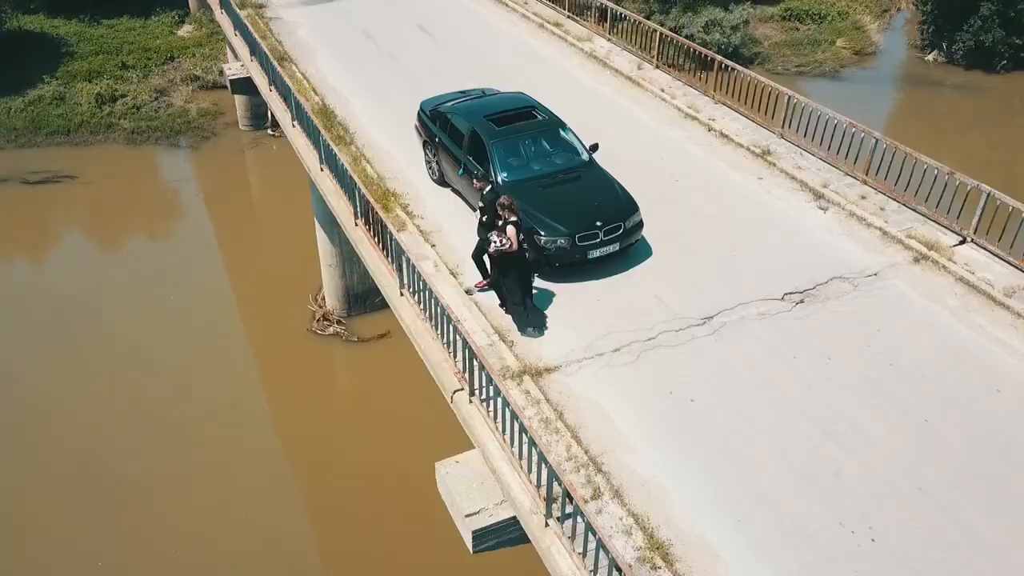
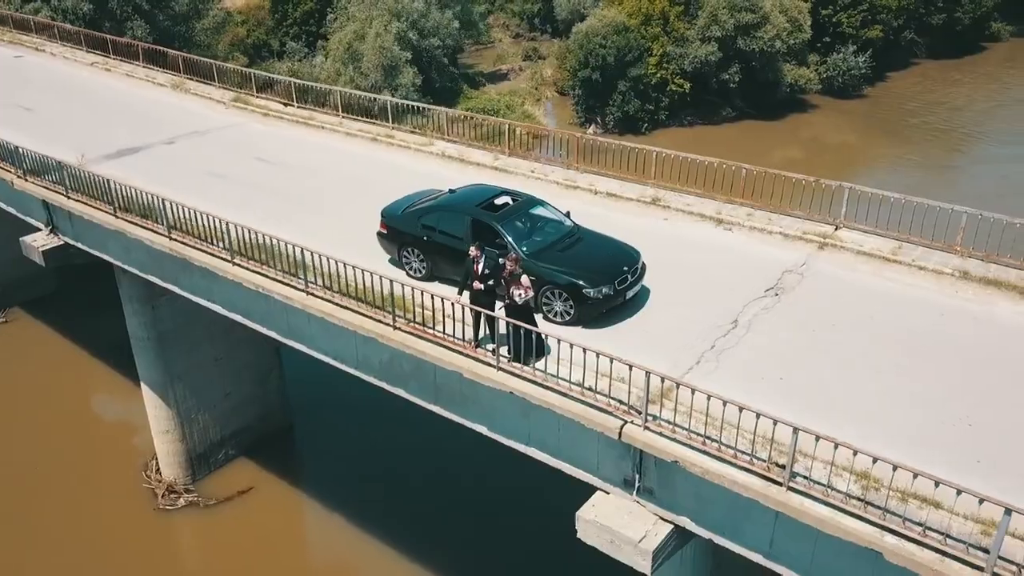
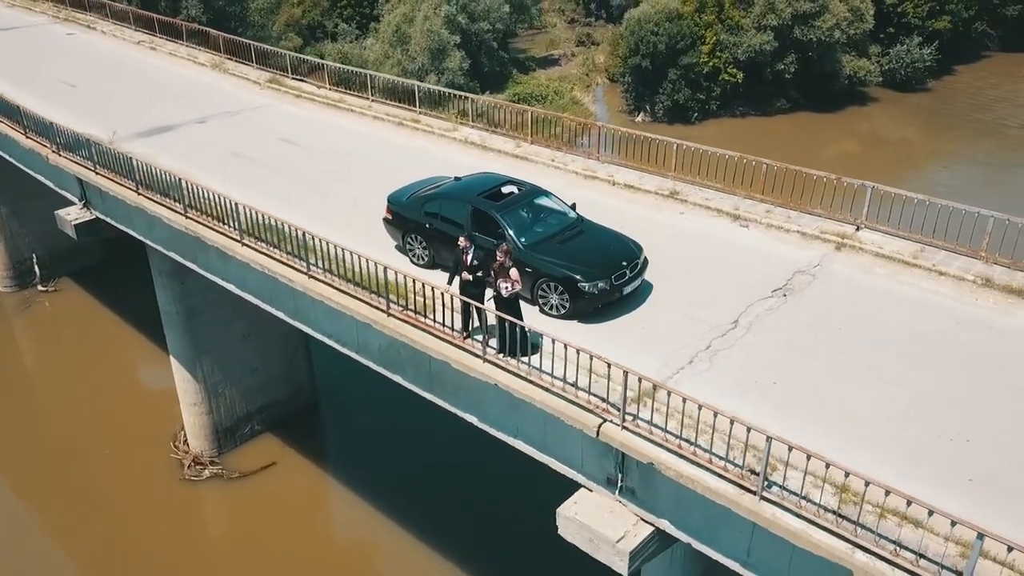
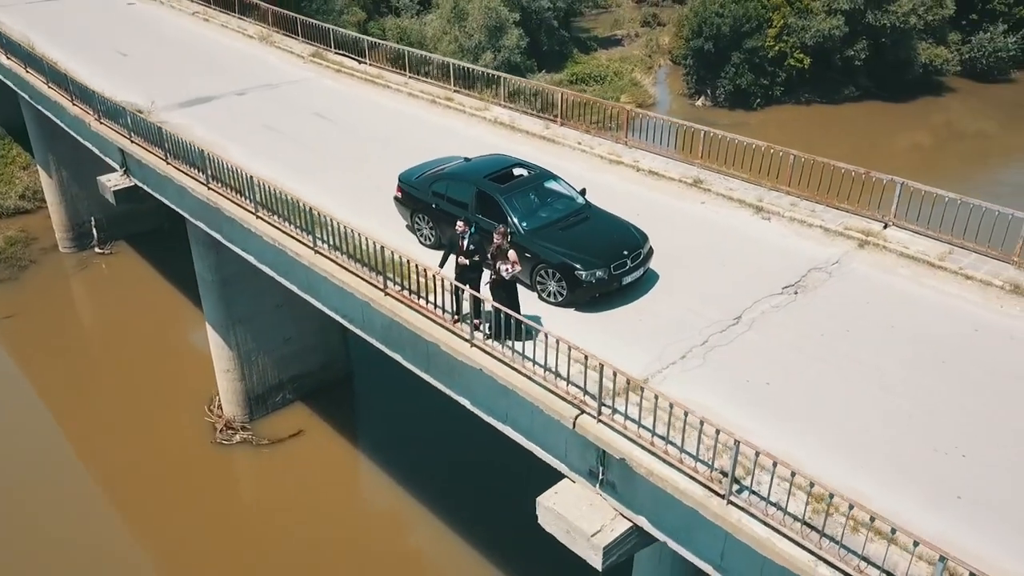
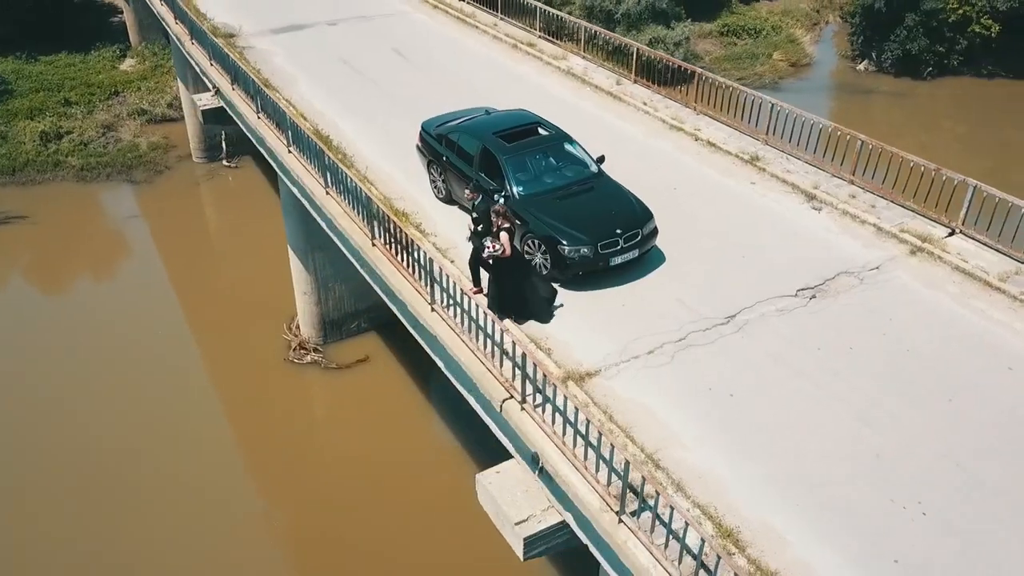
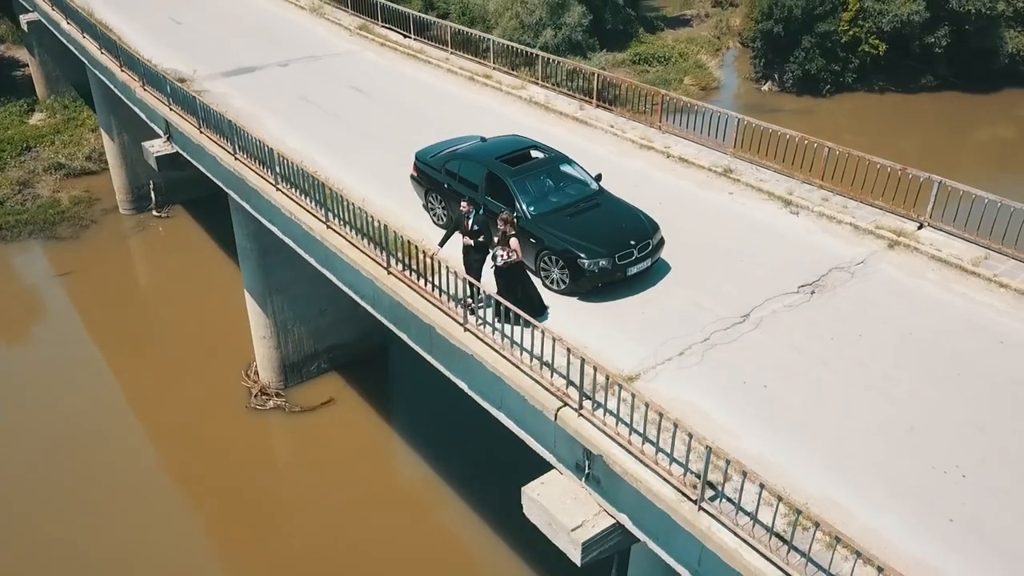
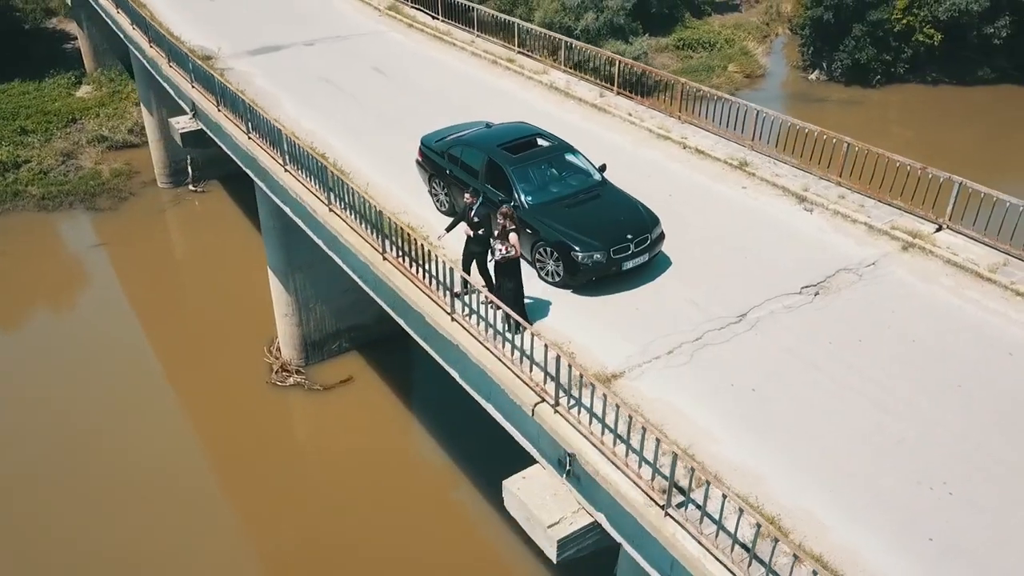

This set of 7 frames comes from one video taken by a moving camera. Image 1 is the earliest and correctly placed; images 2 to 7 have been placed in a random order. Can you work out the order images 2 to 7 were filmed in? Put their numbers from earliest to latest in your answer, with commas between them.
5, 7, 6, 4, 3, 2
